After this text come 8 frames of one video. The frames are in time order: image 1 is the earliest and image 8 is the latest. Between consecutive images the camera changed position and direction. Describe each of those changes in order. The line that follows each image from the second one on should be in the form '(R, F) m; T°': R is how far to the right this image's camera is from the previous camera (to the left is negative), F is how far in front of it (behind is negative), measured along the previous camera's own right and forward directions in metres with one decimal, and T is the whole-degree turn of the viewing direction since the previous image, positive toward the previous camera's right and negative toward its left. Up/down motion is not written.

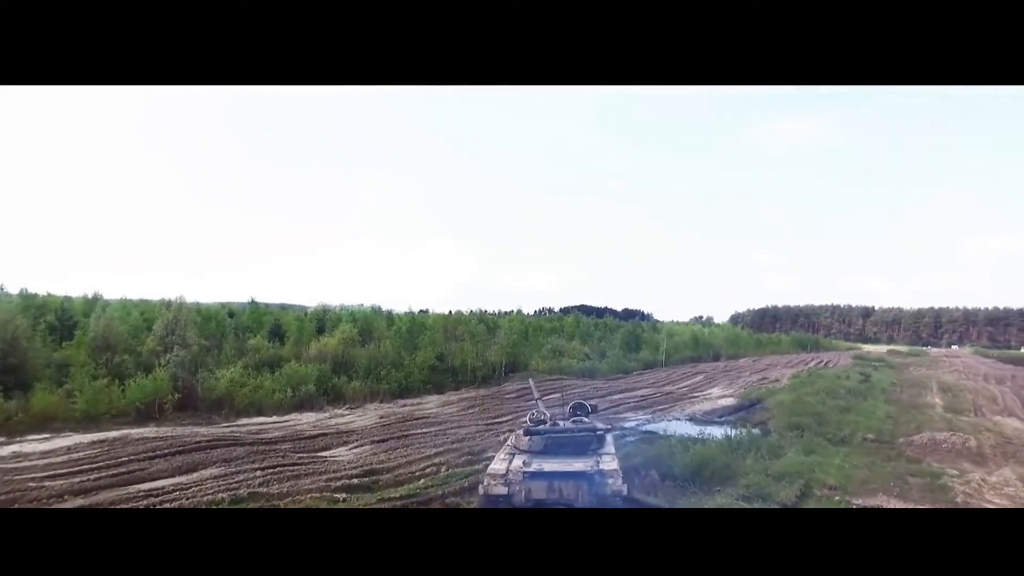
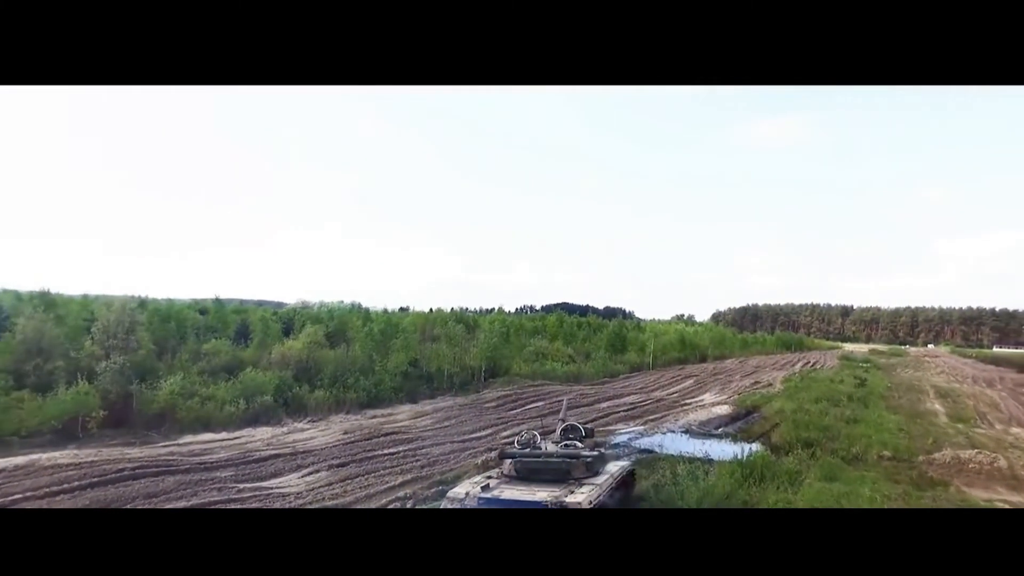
(0.0, +0.2) m; +2°
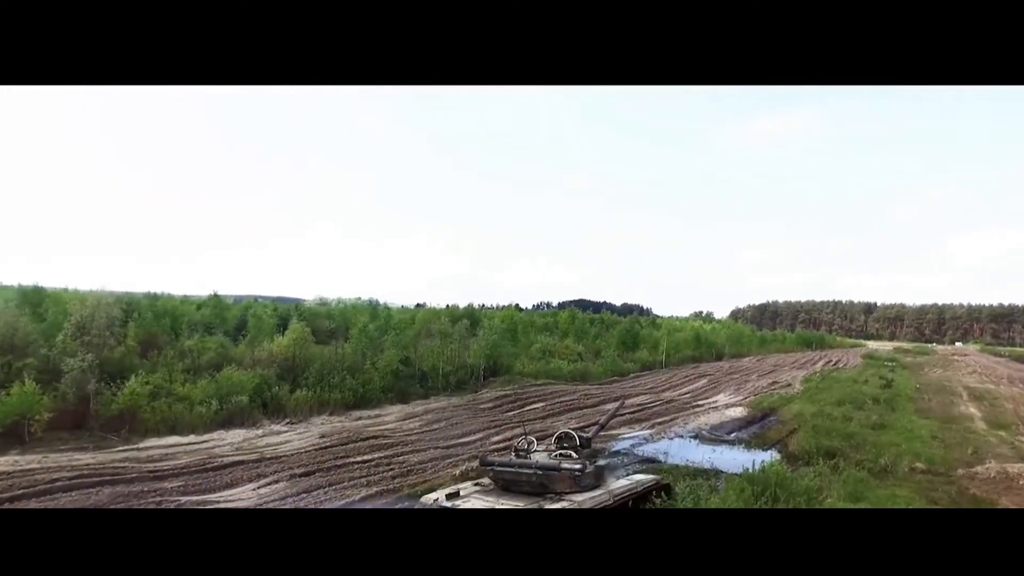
(+0.1, +0.2) m; -2°
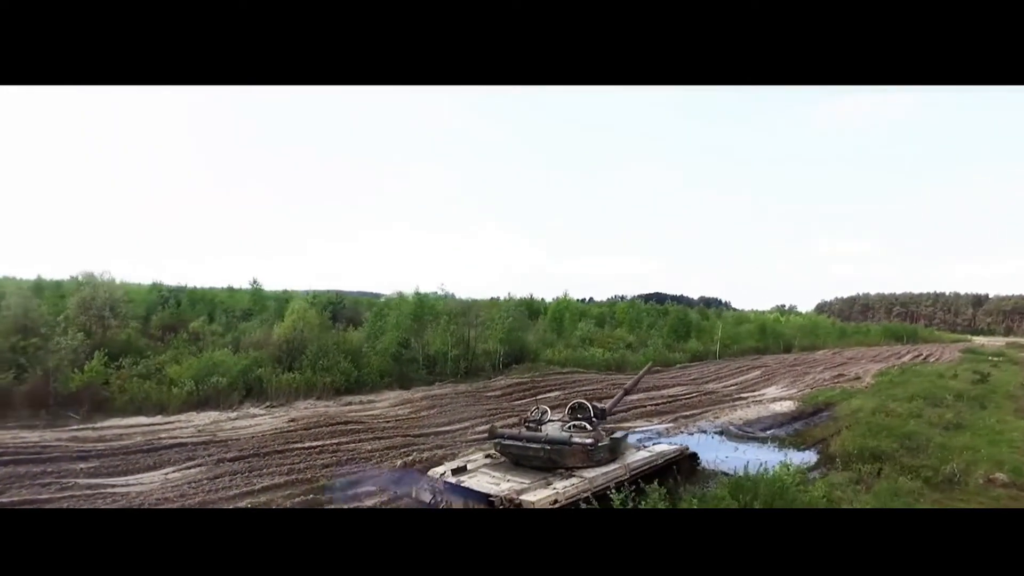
(+0.2, +0.2) m; -7°
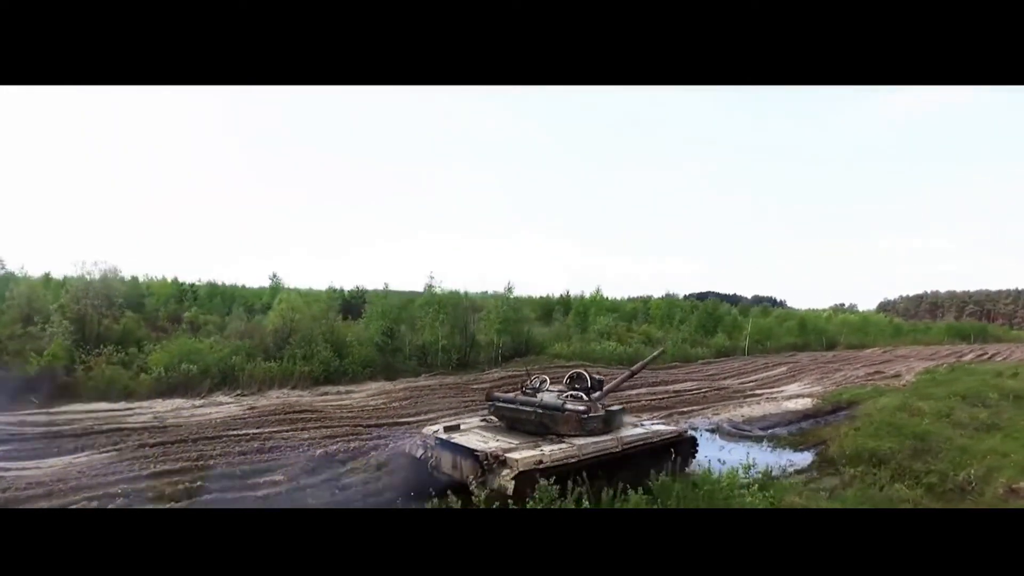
(+0.2, +0.1) m; -5°
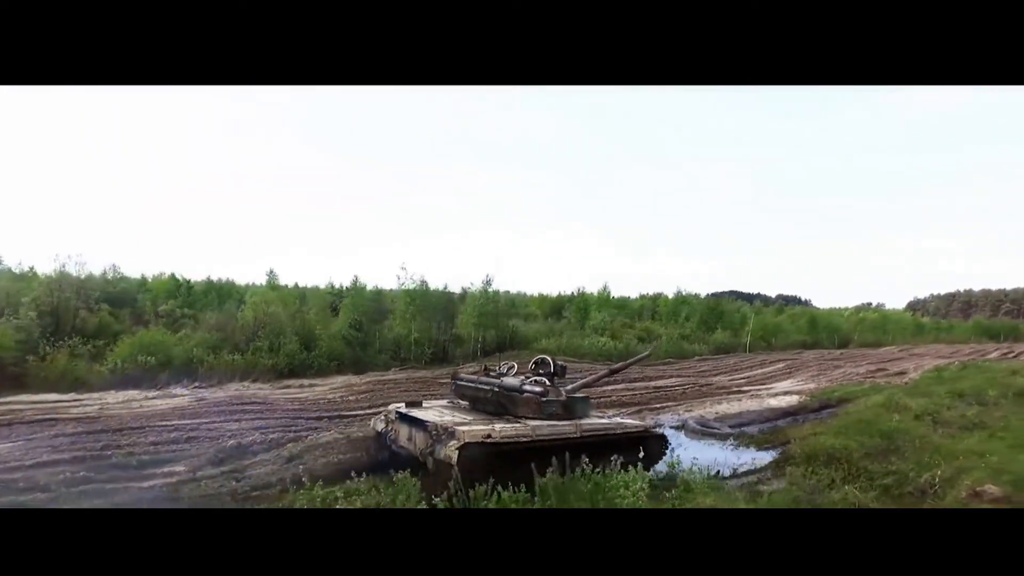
(-0.2, 0.0) m; +1°
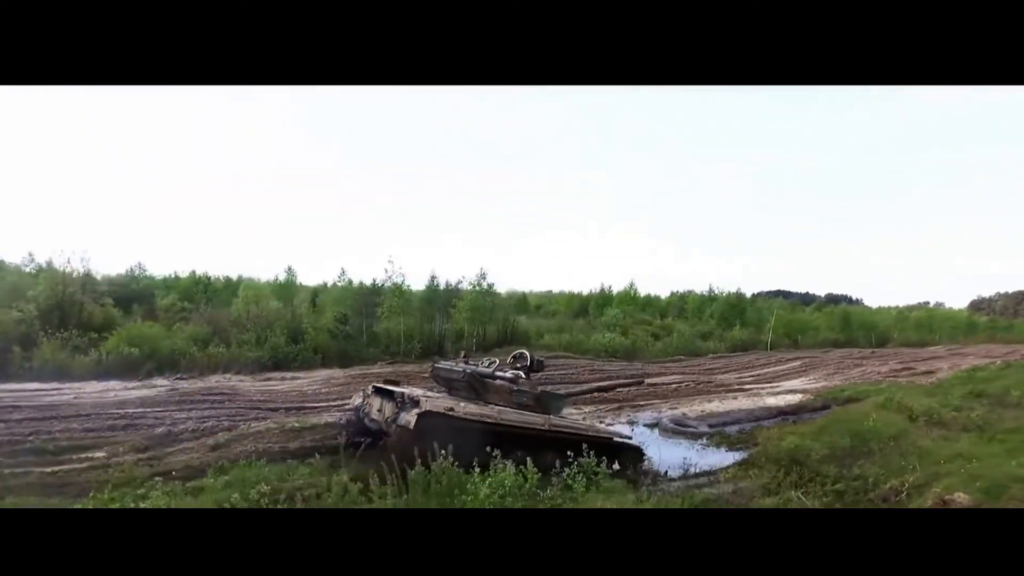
(-0.3, +0.1) m; +1°
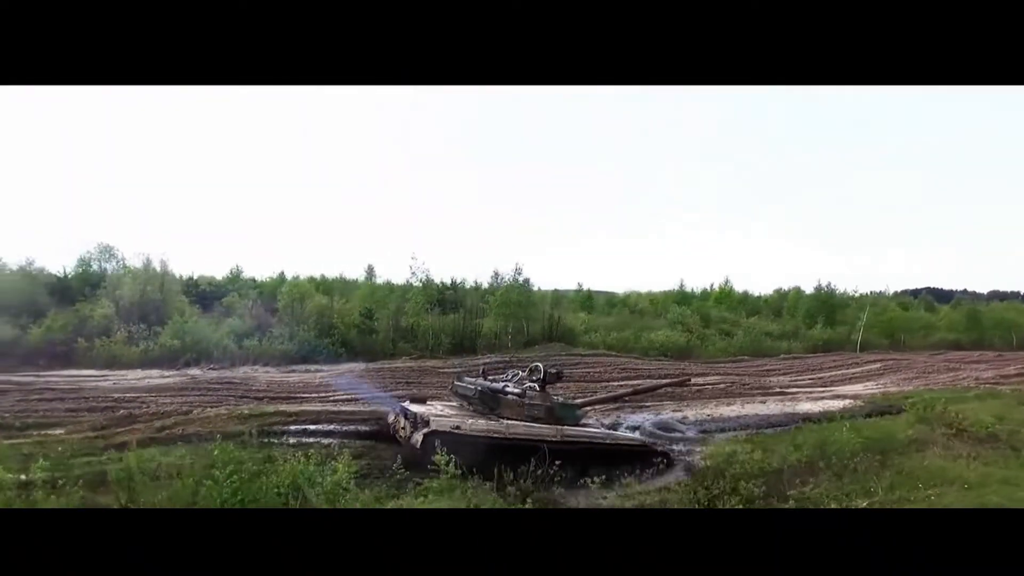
(-0.6, +0.3) m; -1°
